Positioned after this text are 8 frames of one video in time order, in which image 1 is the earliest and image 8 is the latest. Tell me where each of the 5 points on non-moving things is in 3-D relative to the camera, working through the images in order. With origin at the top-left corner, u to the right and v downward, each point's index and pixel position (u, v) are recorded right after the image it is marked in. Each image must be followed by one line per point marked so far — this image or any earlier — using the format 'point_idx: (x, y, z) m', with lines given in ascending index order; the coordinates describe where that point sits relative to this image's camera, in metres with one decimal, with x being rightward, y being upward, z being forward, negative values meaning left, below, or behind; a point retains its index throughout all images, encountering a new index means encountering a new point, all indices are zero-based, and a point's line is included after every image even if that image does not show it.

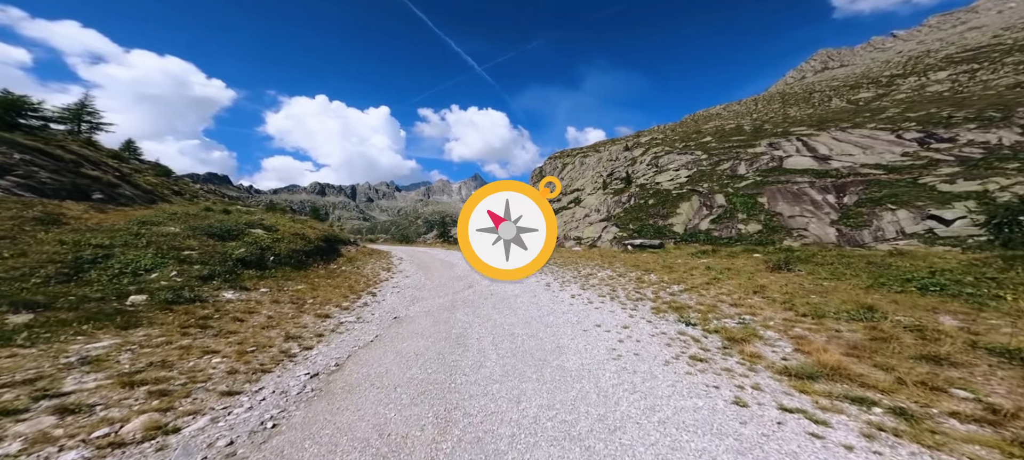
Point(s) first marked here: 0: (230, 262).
0: (-15.8, -1.9, +19.5) m
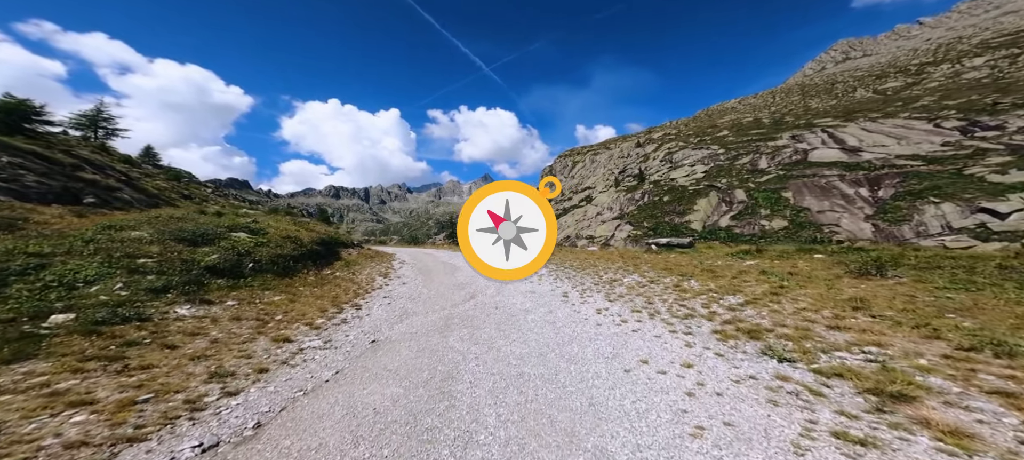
0: (-15.3, -2.1, +16.9) m
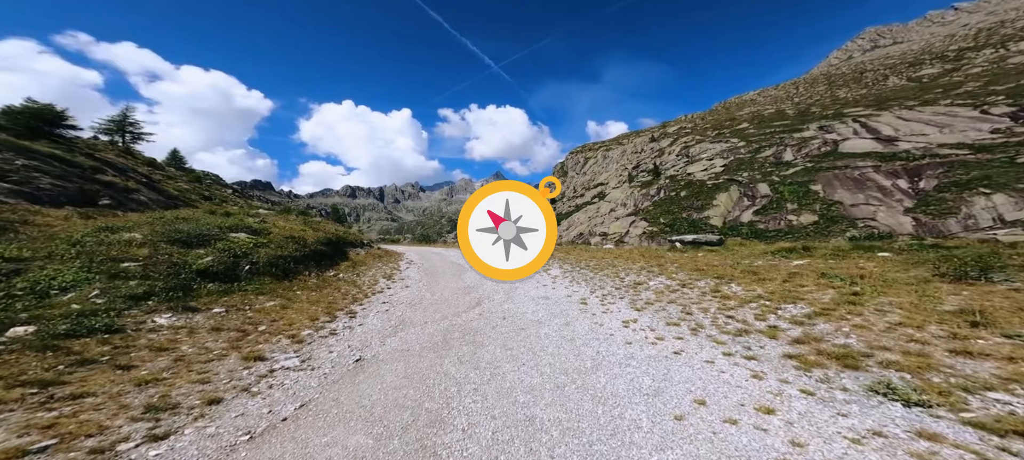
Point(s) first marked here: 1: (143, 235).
0: (-14.8, -2.1, +15.7) m
1: (-20.4, -0.3, +19.3) m
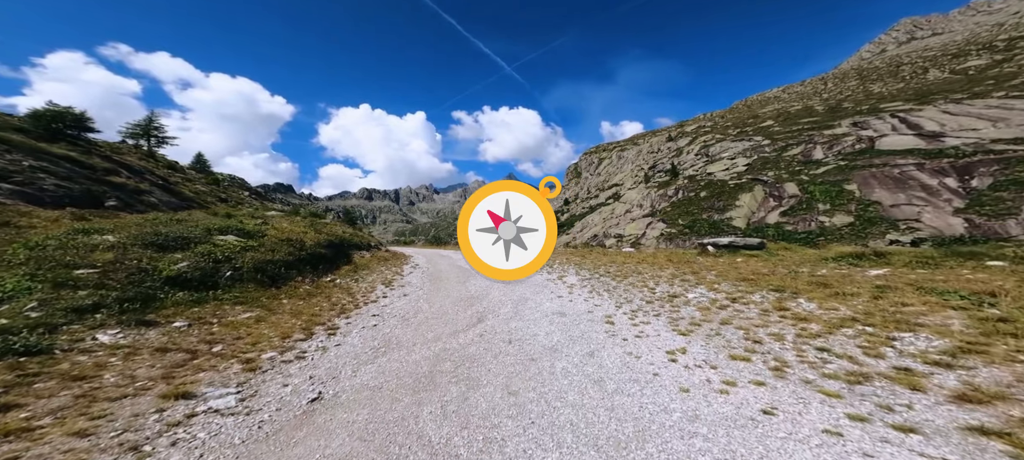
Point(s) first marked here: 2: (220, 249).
0: (-14.4, -2.1, +13.9) m
1: (-19.8, -0.4, +17.7) m
2: (-15.8, -1.0, +18.9) m
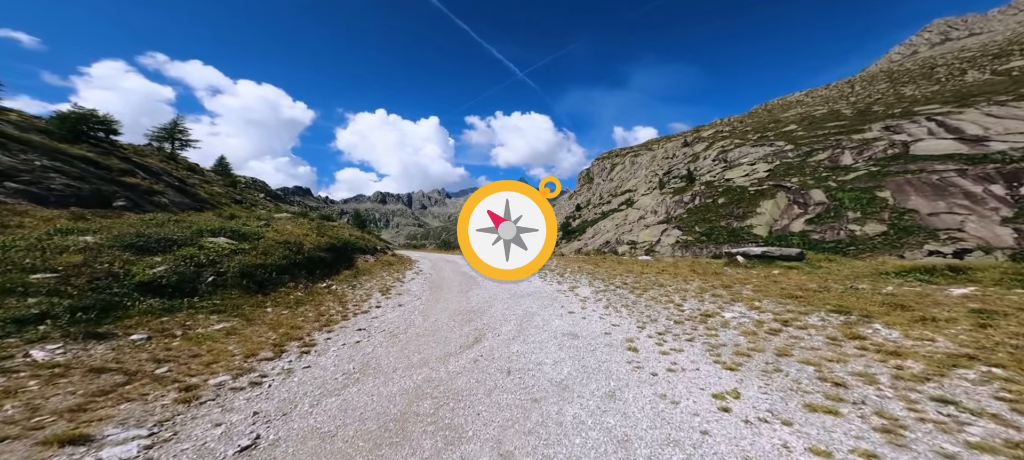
0: (-14.3, -2.1, +12.6) m
1: (-19.5, -0.4, +16.6) m
2: (-15.4, -1.1, +17.7) m
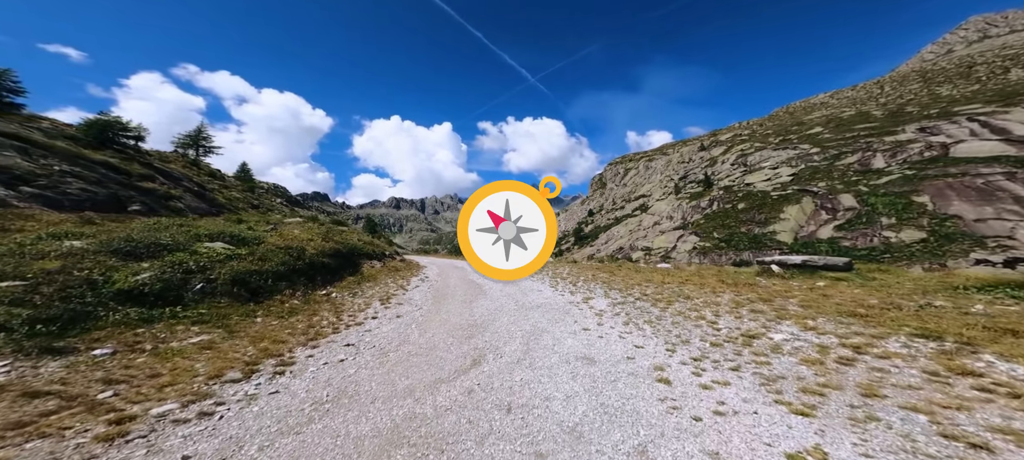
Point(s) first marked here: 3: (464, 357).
0: (-14.1, -2.2, +11.6) m
1: (-19.2, -0.5, +15.8) m
2: (-15.0, -1.3, +16.8) m
3: (-1.3, -3.4, +9.6) m
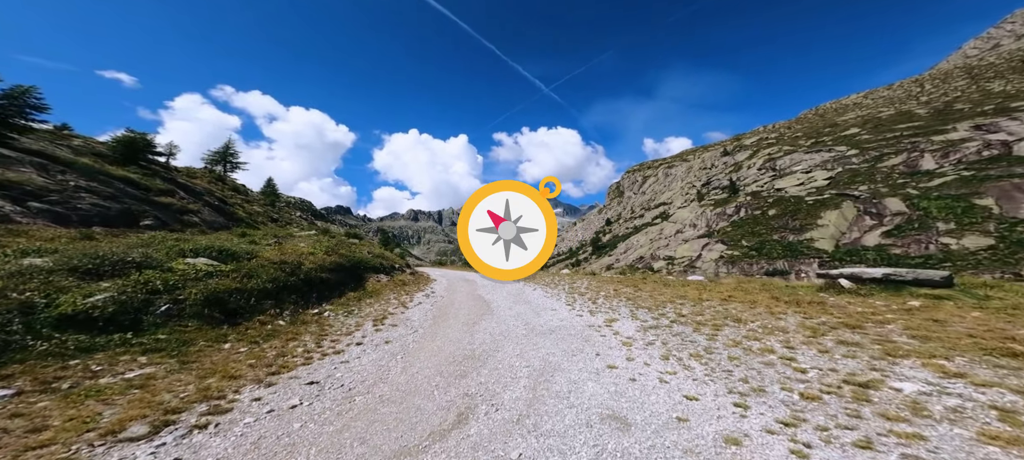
0: (-14.0, -2.6, +9.9) m
1: (-18.8, -1.1, +14.4) m
2: (-14.6, -1.8, +15.1) m
3: (-1.2, -3.5, +7.1) m
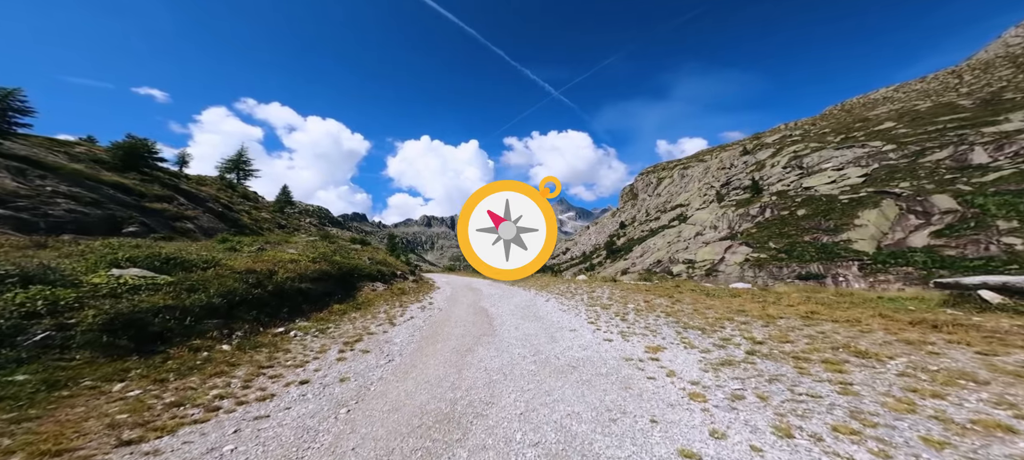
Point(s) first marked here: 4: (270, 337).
0: (-14.0, -2.5, +6.5) m
1: (-18.7, -1.1, +11.3) m
2: (-14.5, -1.8, +11.8) m
3: (-1.3, -3.2, +3.3) m
4: (-9.5, -4.3, +13.9) m
